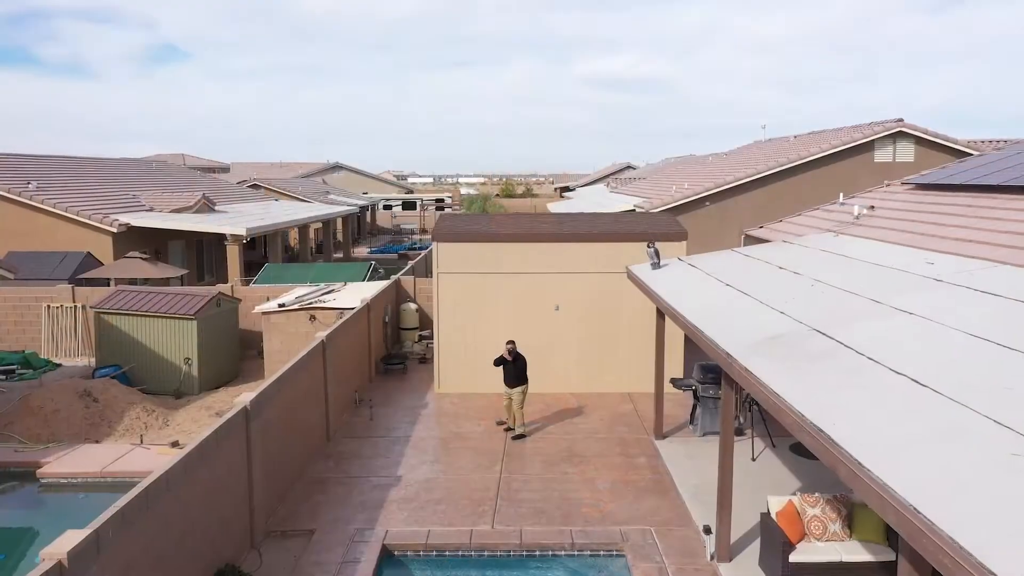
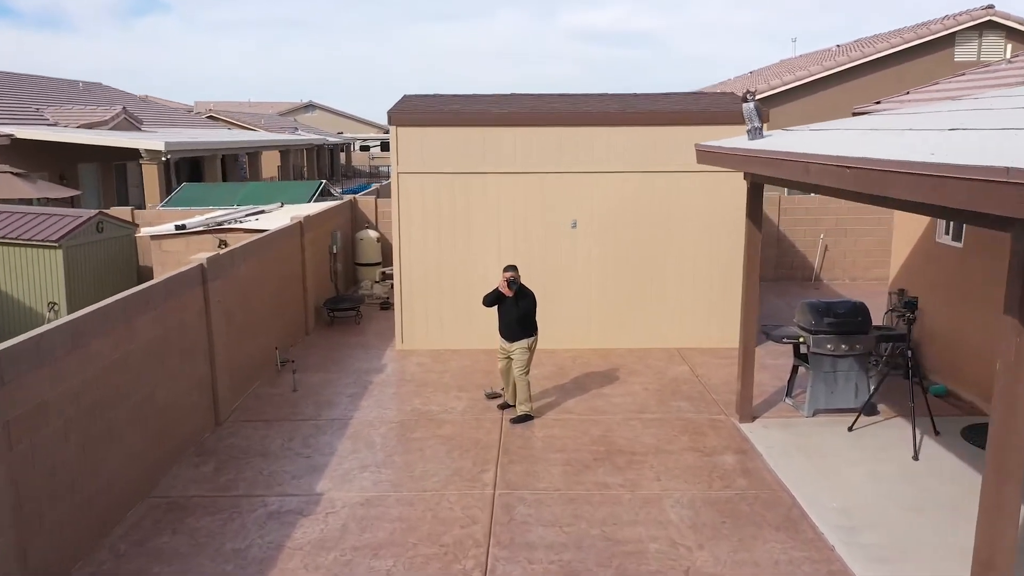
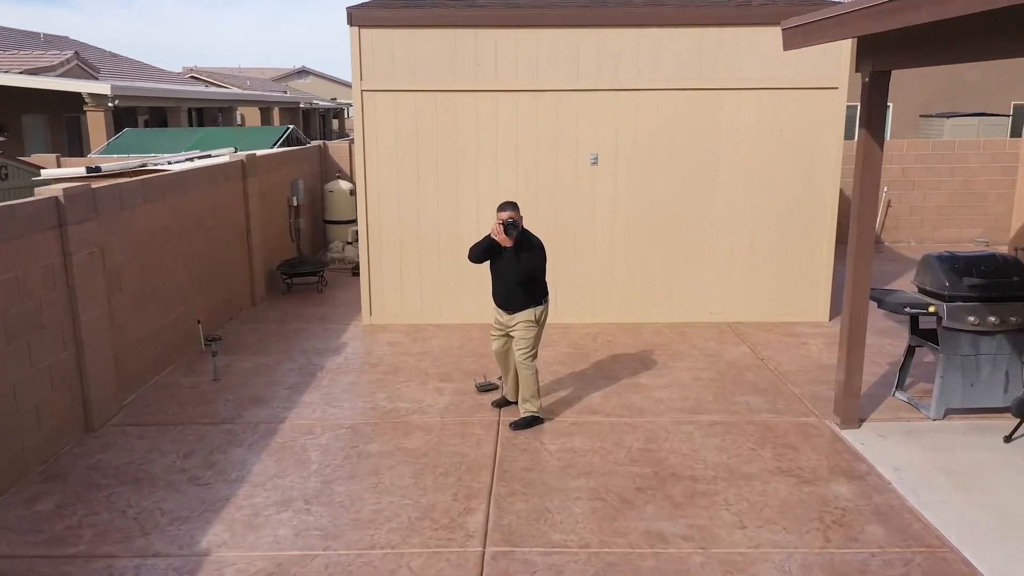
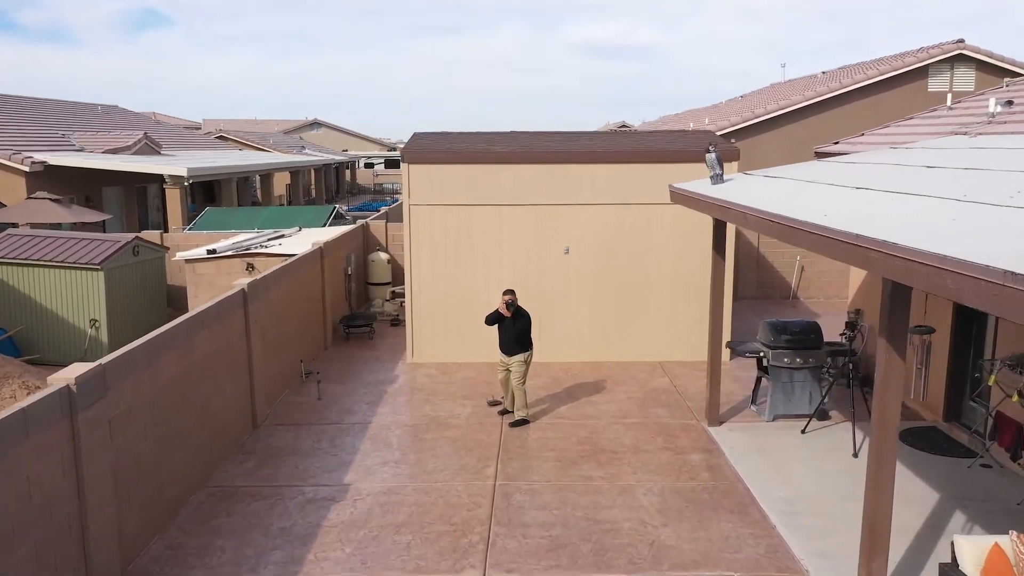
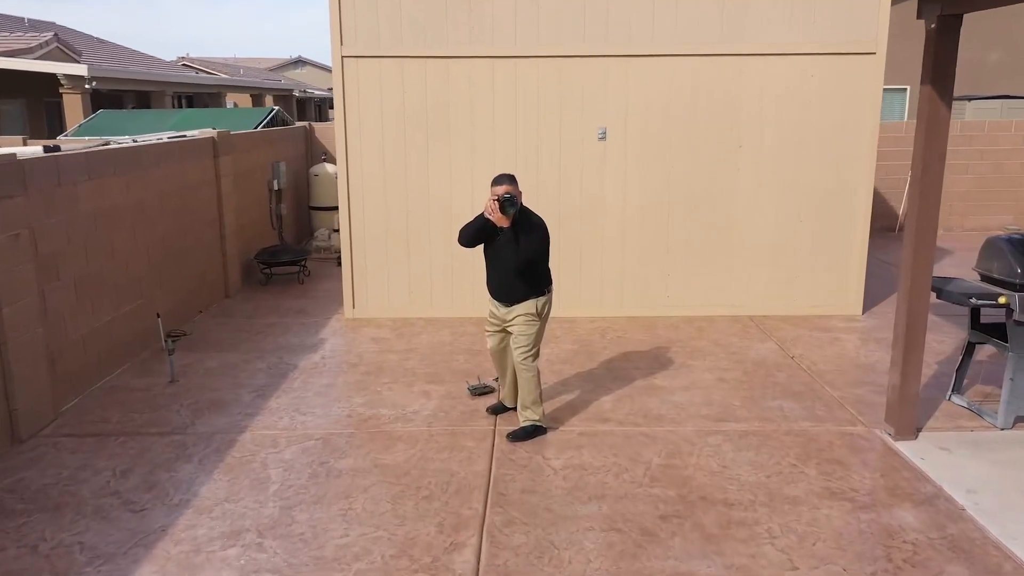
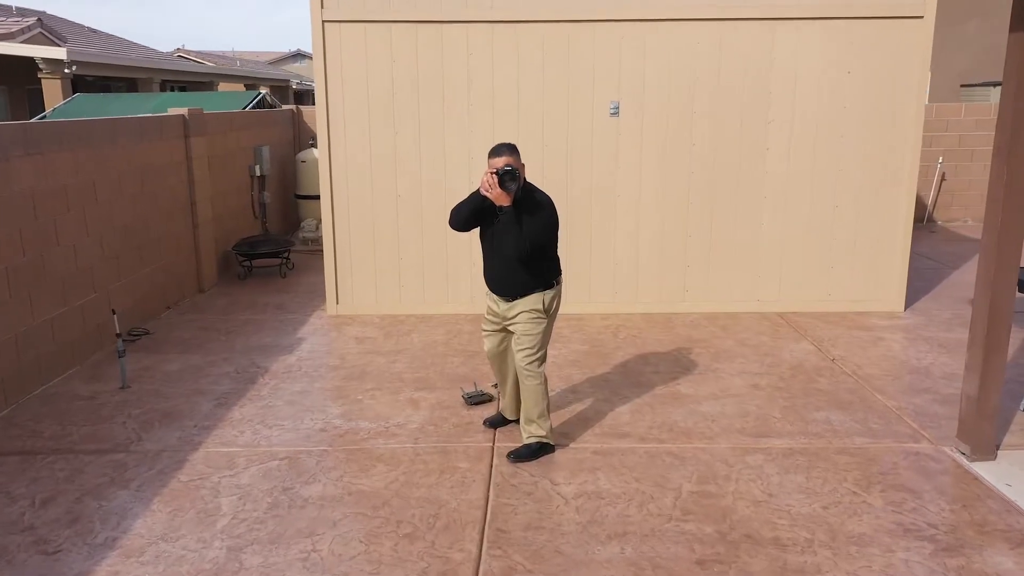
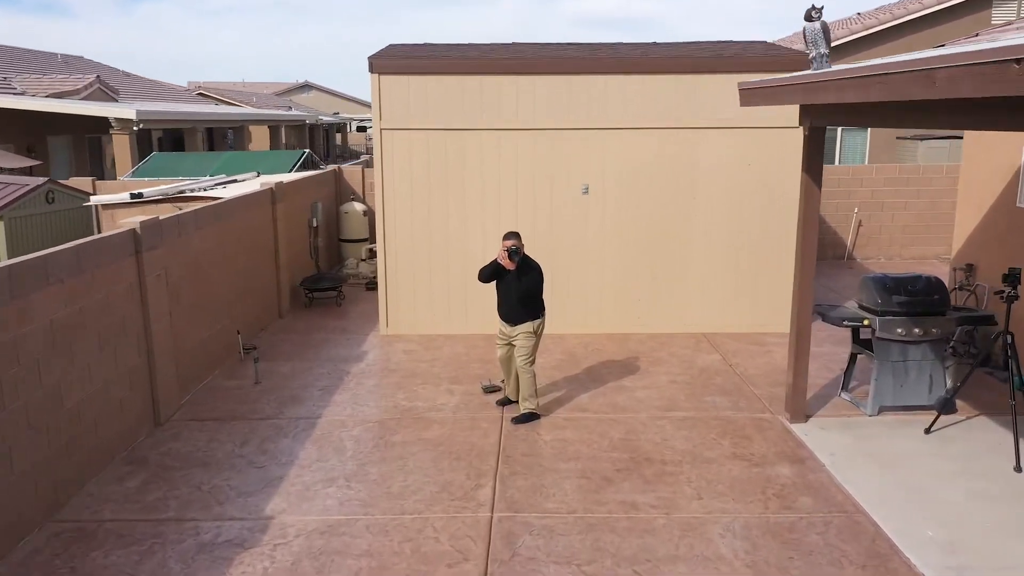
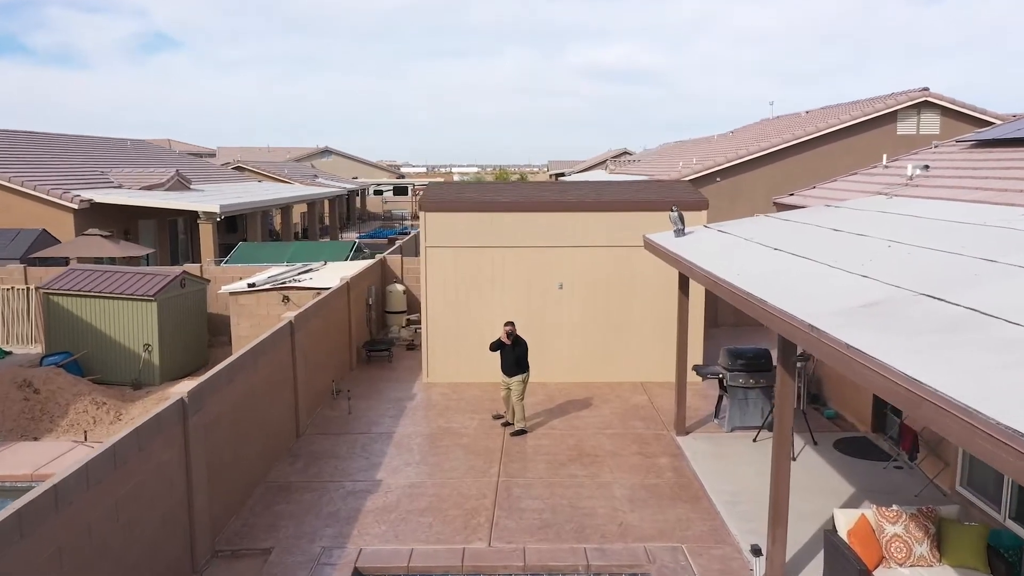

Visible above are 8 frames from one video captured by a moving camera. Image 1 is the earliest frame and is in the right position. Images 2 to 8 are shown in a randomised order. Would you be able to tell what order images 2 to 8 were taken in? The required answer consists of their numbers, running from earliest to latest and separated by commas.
8, 4, 2, 7, 3, 5, 6
